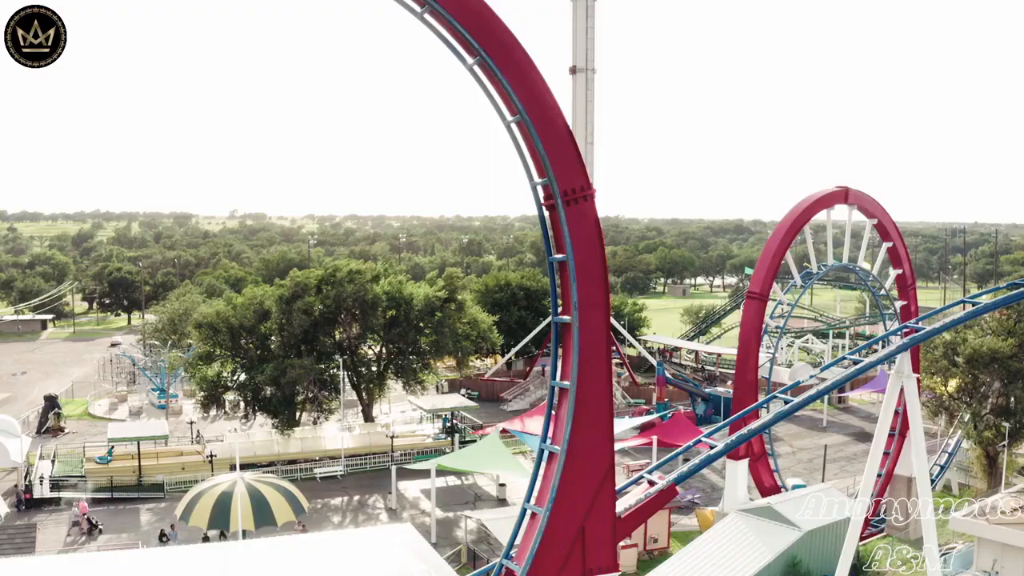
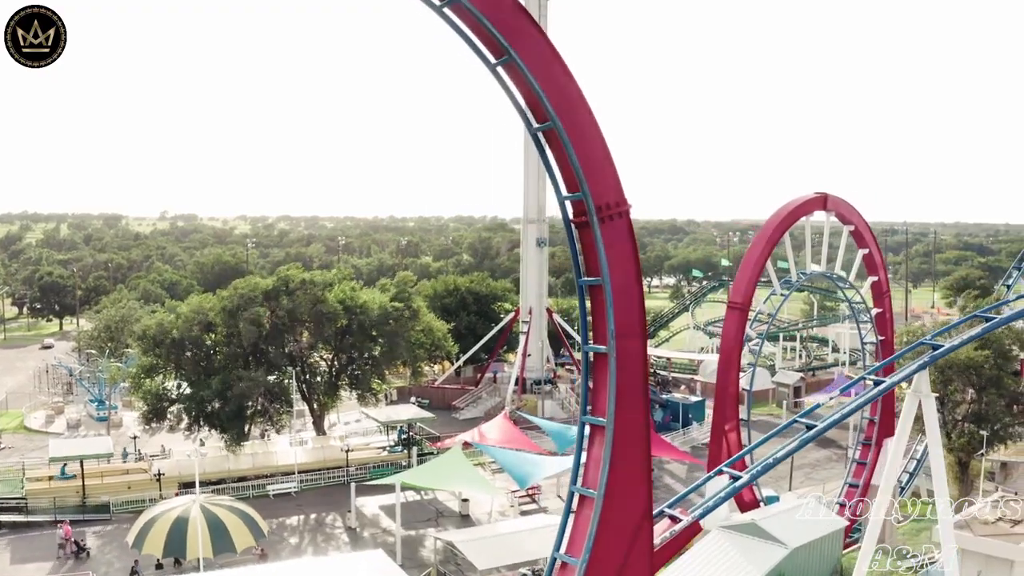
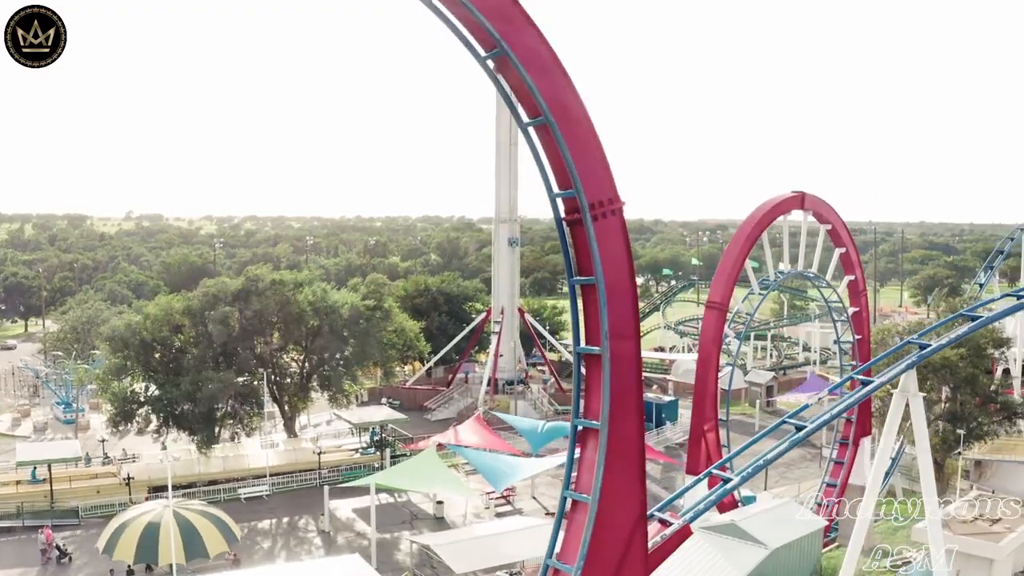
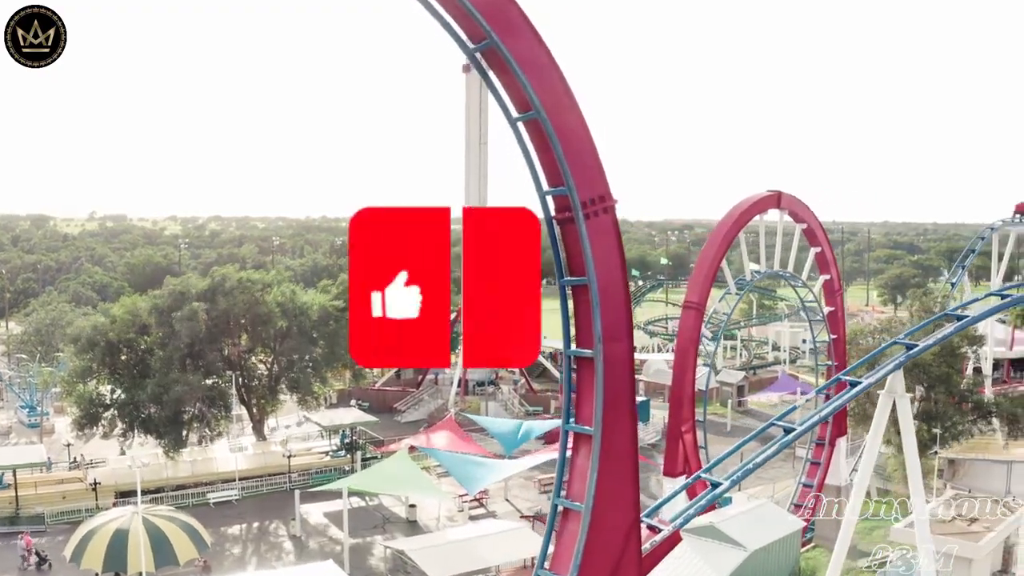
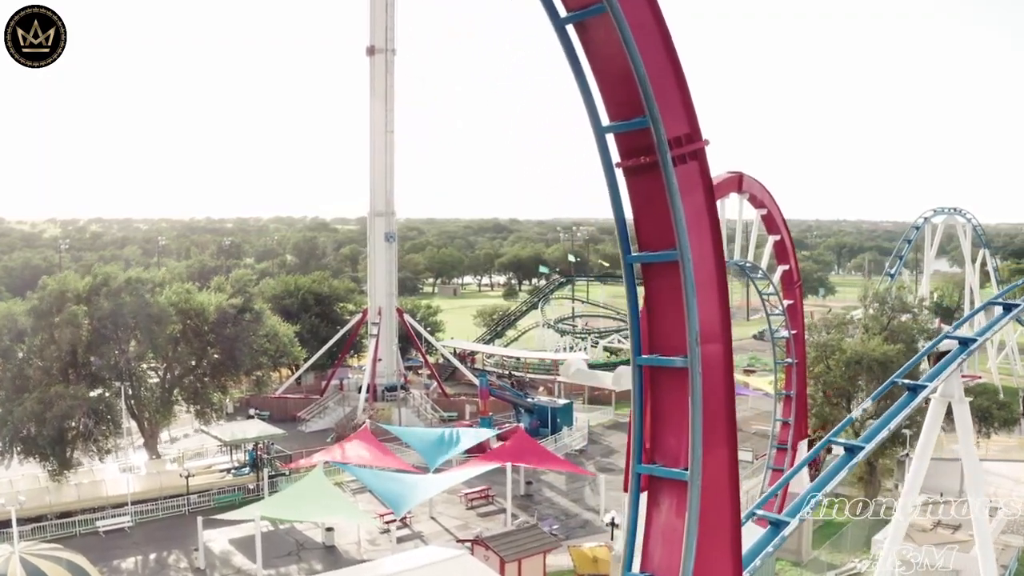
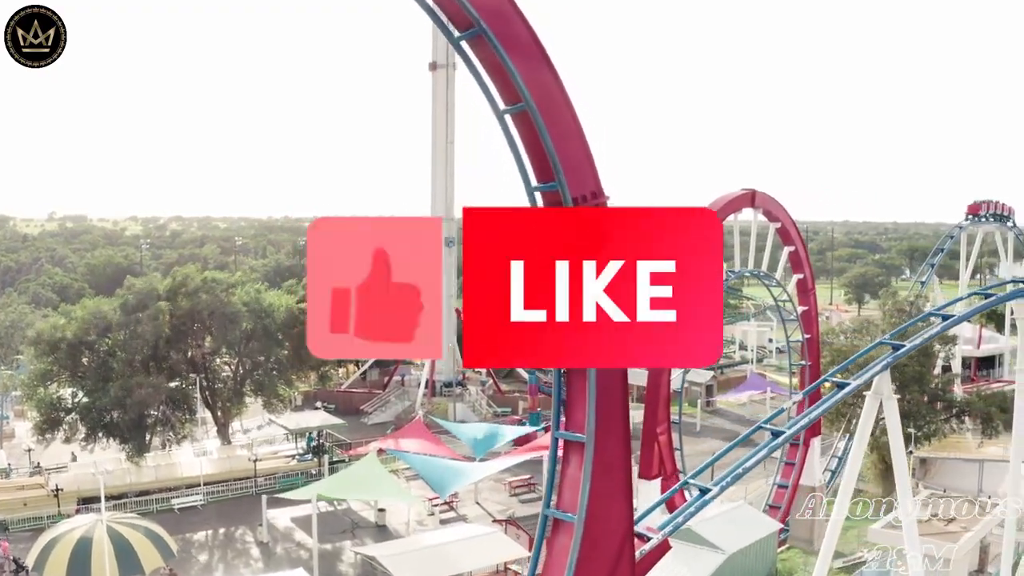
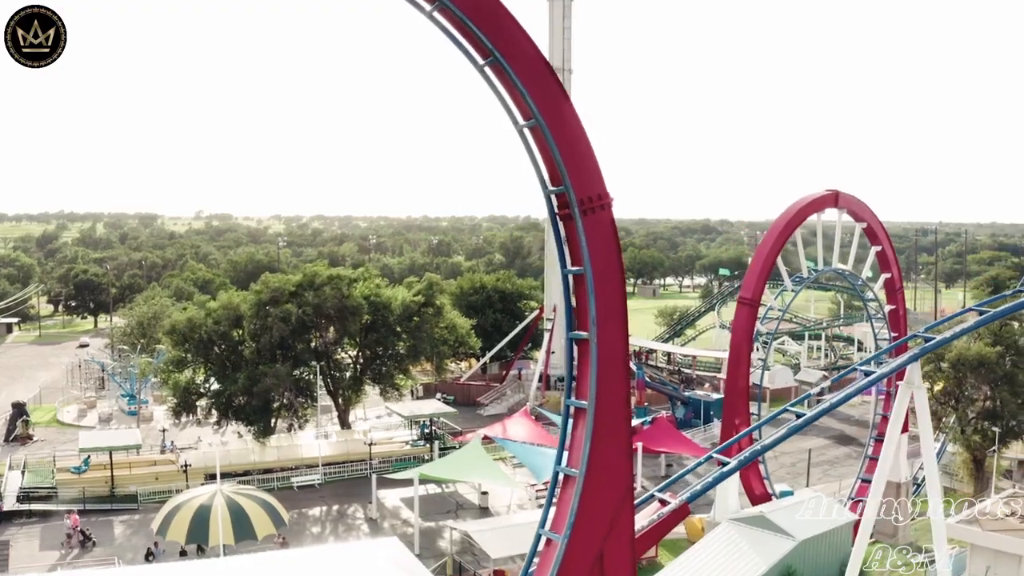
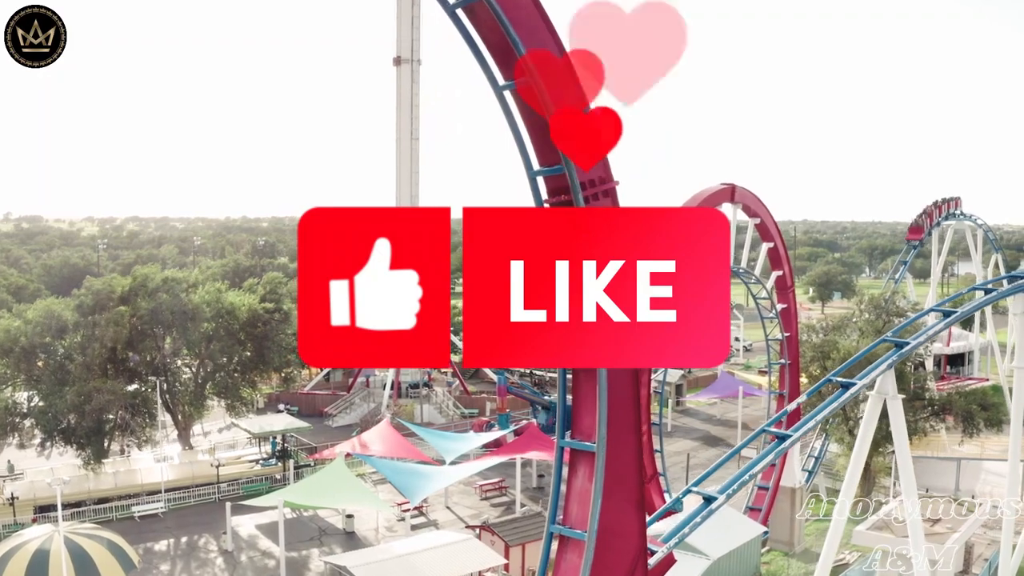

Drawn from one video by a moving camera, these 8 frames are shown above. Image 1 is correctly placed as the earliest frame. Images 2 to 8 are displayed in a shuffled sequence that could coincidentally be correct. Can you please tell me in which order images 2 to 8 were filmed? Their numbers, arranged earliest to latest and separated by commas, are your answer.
7, 2, 3, 4, 6, 8, 5
